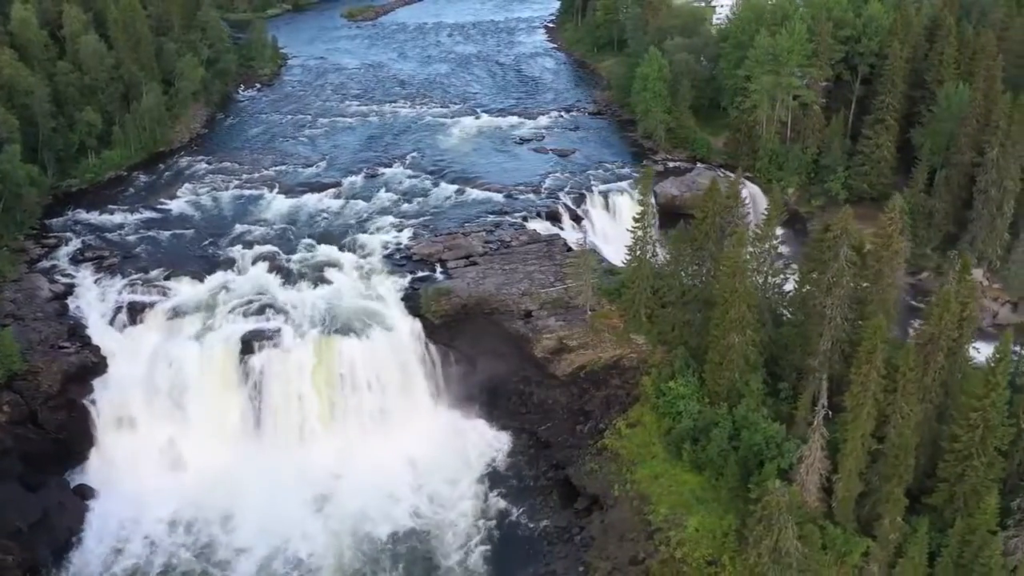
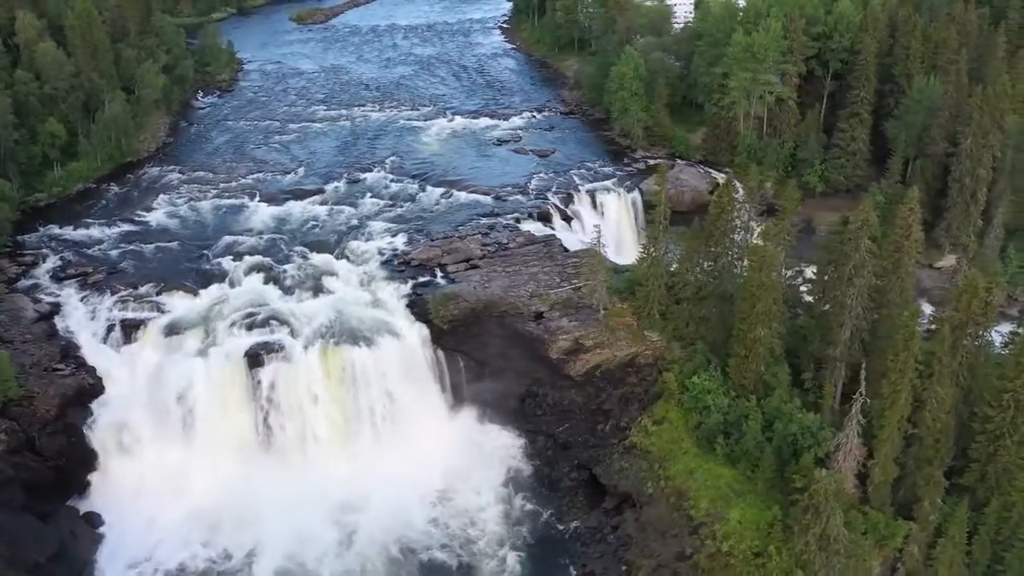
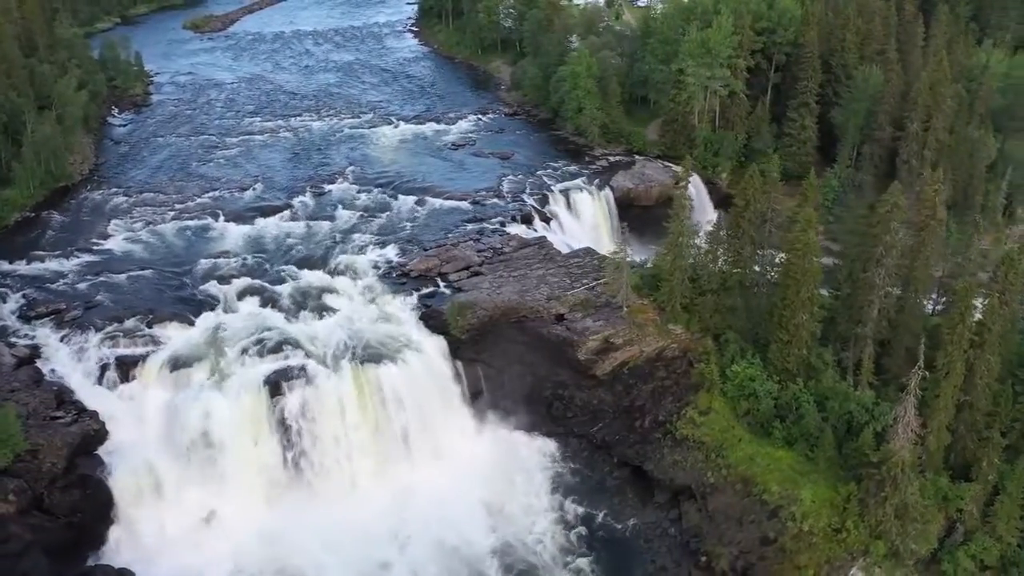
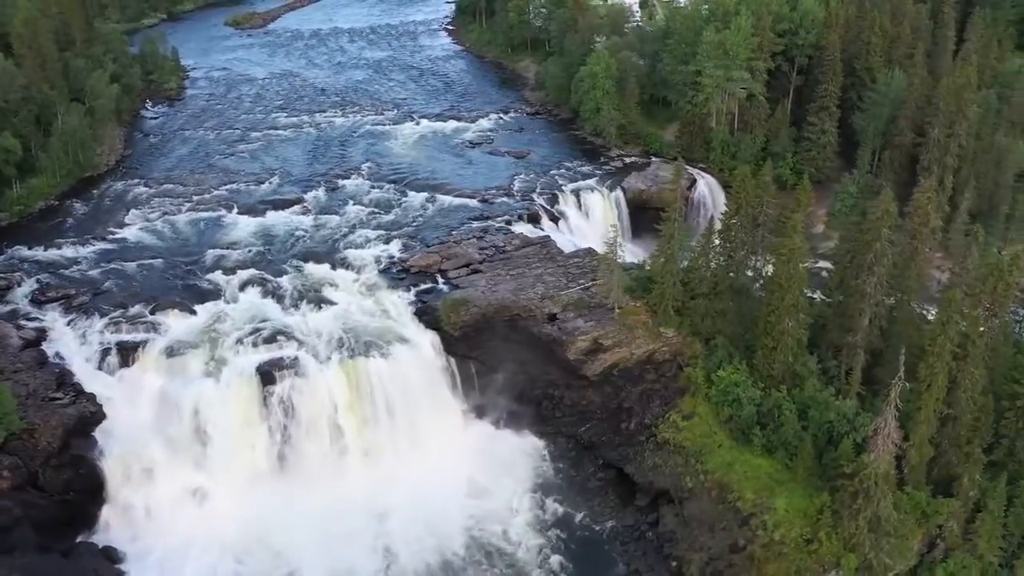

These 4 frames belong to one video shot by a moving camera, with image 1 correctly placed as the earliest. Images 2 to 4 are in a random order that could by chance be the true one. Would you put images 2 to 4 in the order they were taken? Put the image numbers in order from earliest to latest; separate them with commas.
2, 4, 3
